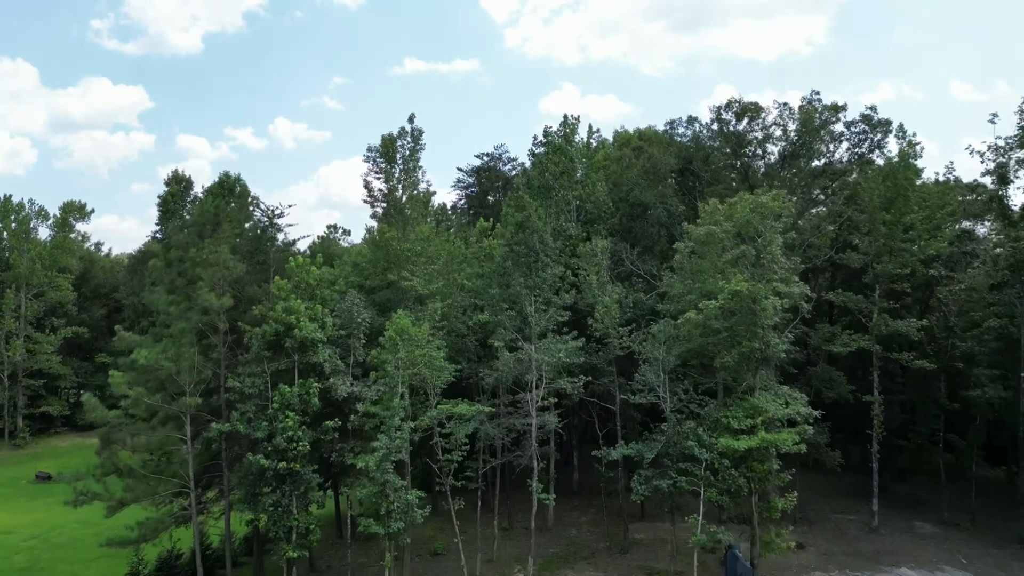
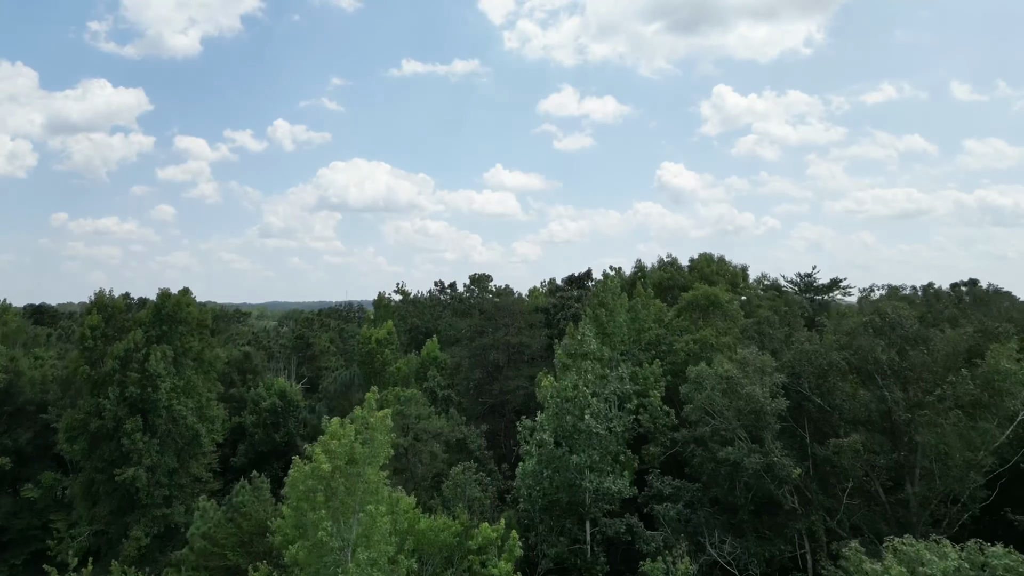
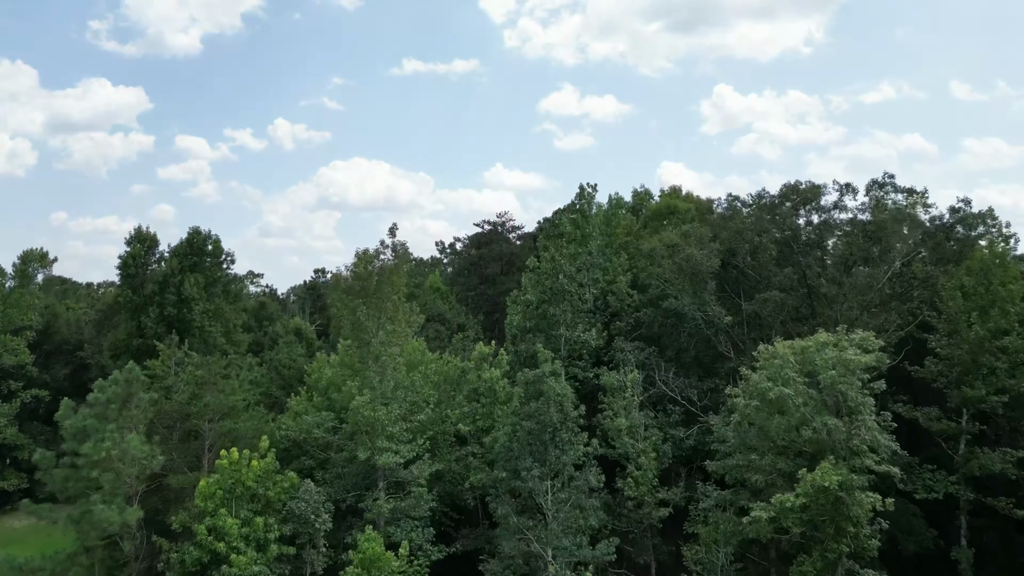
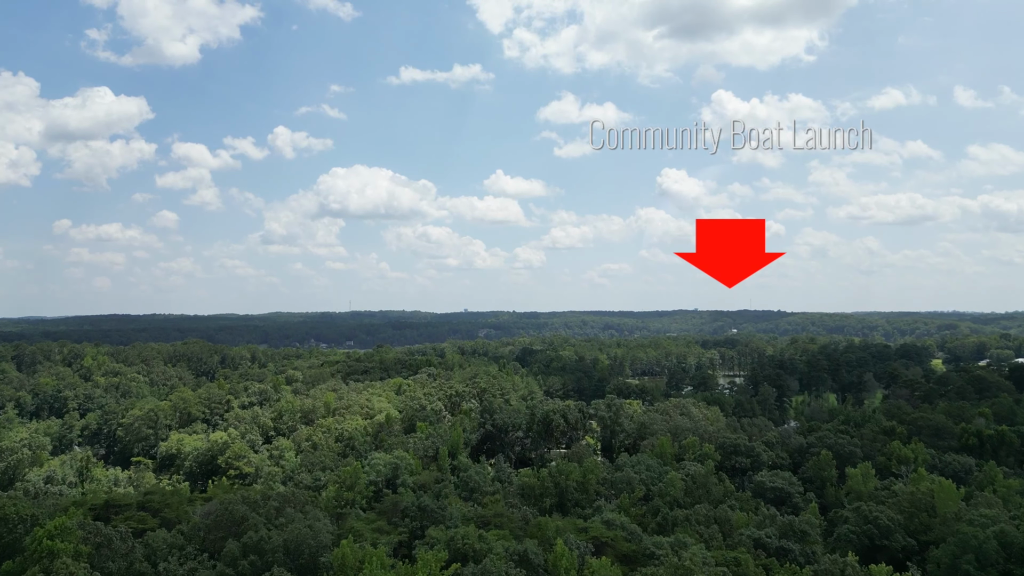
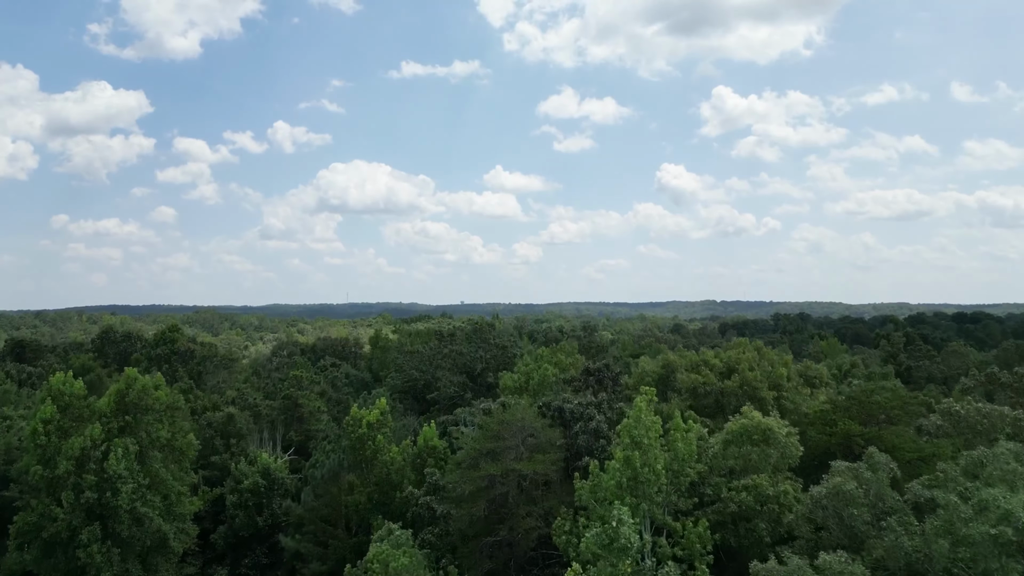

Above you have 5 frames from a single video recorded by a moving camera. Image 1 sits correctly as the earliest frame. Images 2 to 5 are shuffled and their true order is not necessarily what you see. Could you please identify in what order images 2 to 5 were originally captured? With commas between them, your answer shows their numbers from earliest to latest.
3, 2, 5, 4
